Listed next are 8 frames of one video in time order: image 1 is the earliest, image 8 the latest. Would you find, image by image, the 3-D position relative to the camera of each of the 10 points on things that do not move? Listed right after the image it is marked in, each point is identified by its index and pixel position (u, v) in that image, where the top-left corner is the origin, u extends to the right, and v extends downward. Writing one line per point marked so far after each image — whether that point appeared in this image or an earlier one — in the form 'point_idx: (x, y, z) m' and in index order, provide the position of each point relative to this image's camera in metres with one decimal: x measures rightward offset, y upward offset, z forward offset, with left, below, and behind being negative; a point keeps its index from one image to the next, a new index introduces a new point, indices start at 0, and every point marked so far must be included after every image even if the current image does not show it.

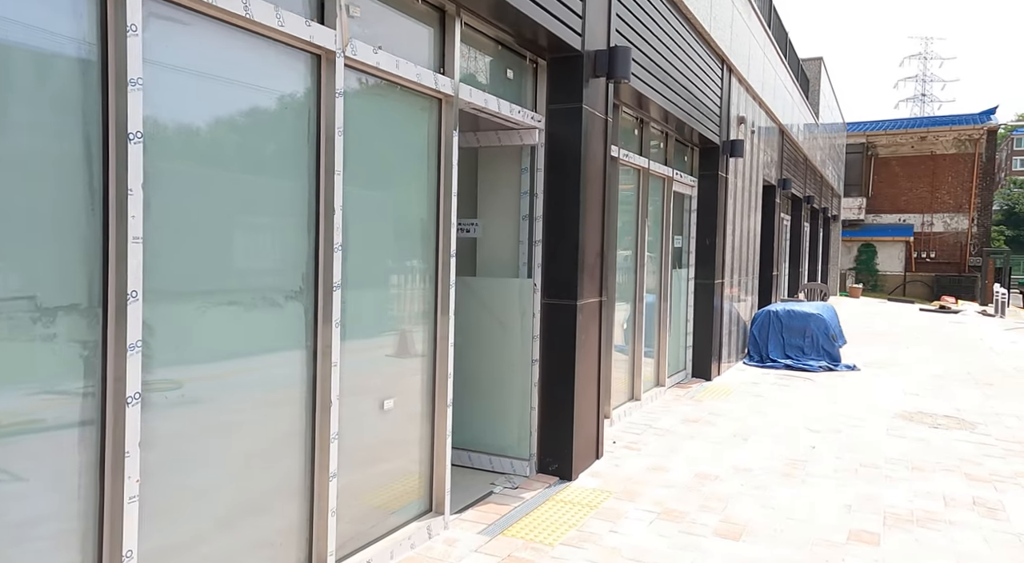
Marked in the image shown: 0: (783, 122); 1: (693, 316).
0: (+4.8, +2.8, +14.5) m
1: (+2.0, -0.4, +9.3) m
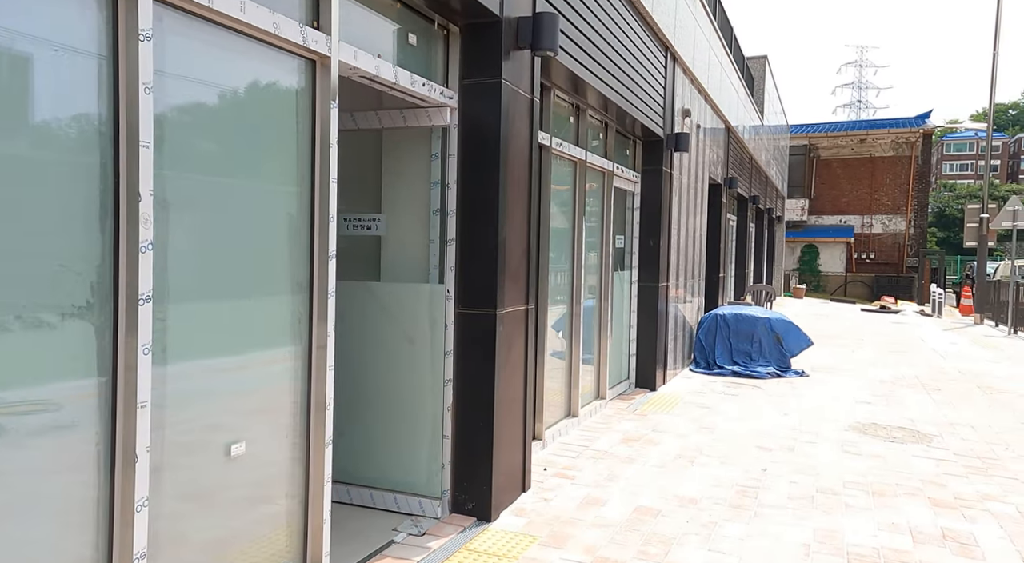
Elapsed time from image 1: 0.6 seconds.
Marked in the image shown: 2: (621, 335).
0: (+3.7, +2.8, +14.1) m
1: (+1.3, -0.4, +8.7) m
2: (+1.1, -0.5, +8.4) m
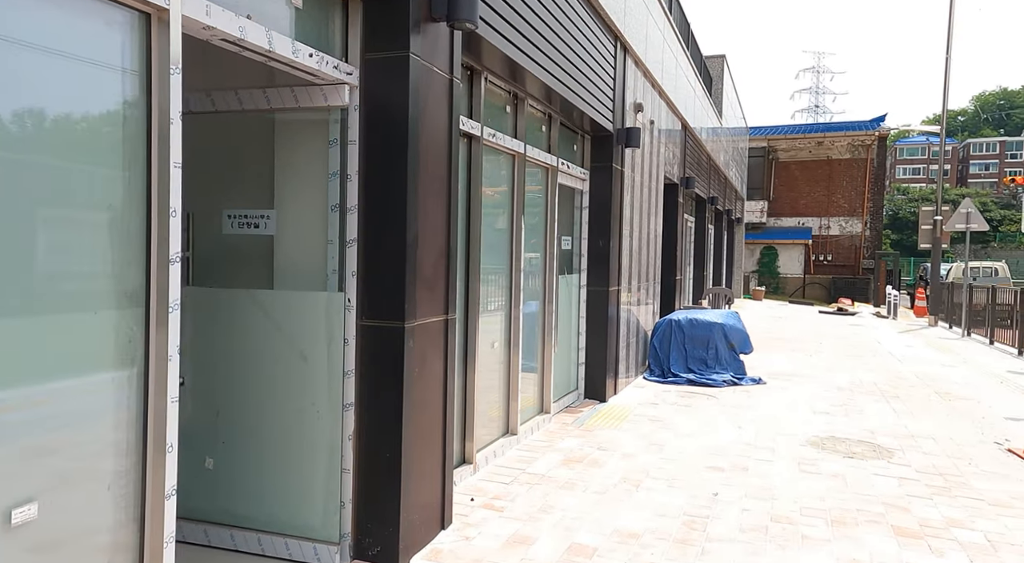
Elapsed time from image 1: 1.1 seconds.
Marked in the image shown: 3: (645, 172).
0: (+2.9, +2.7, +13.6) m
1: (+0.7, -0.5, +8.2) m
2: (+0.5, -0.6, +7.9) m
3: (+1.6, +1.3, +10.0) m
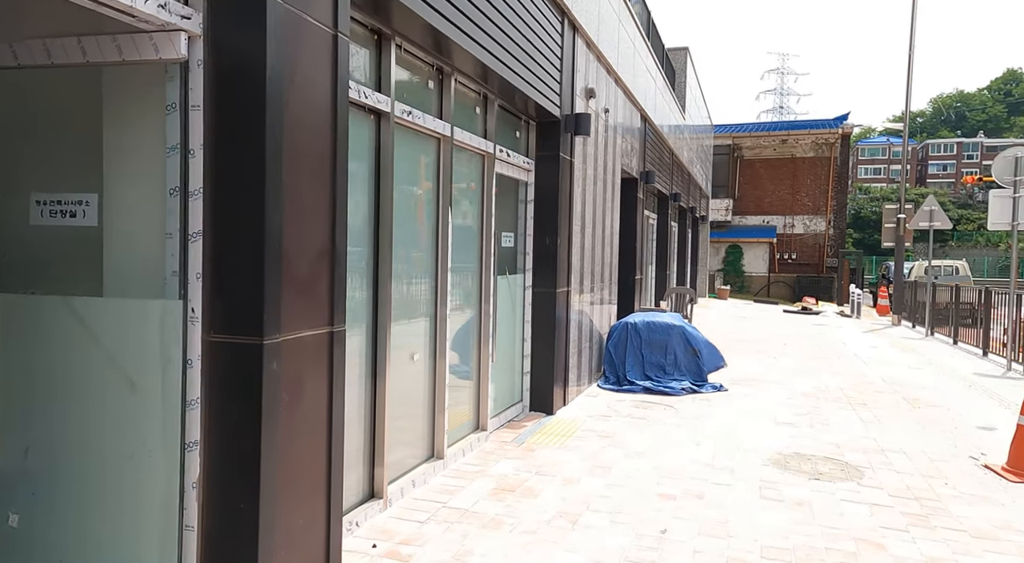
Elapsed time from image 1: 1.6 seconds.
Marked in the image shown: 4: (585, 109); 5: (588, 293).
0: (+2.1, +2.7, +13.0) m
1: (+0.2, -0.5, +7.5) m
2: (0.0, -0.6, +7.2) m
3: (+1.0, +1.3, +9.3) m
4: (+0.7, +1.7, +8.2) m
5: (+0.8, -0.1, +9.0) m
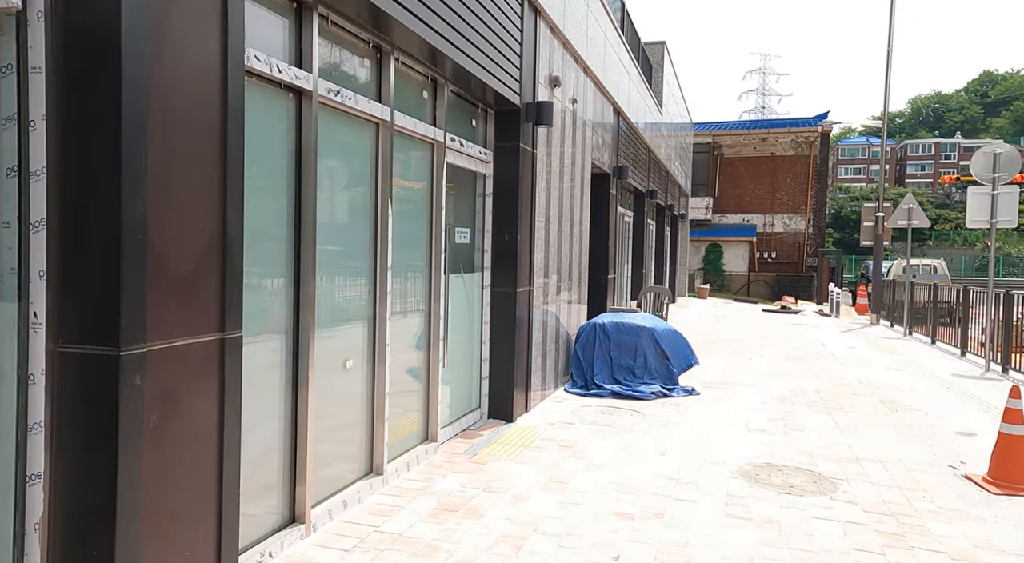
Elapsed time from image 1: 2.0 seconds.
0: (+1.6, +2.7, +12.6) m
1: (-0.2, -0.5, +7.0) m
2: (-0.4, -0.6, +6.8) m
3: (+0.6, +1.3, +8.9) m
4: (+0.3, +1.7, +7.7) m
5: (+0.4, -0.1, +8.6) m
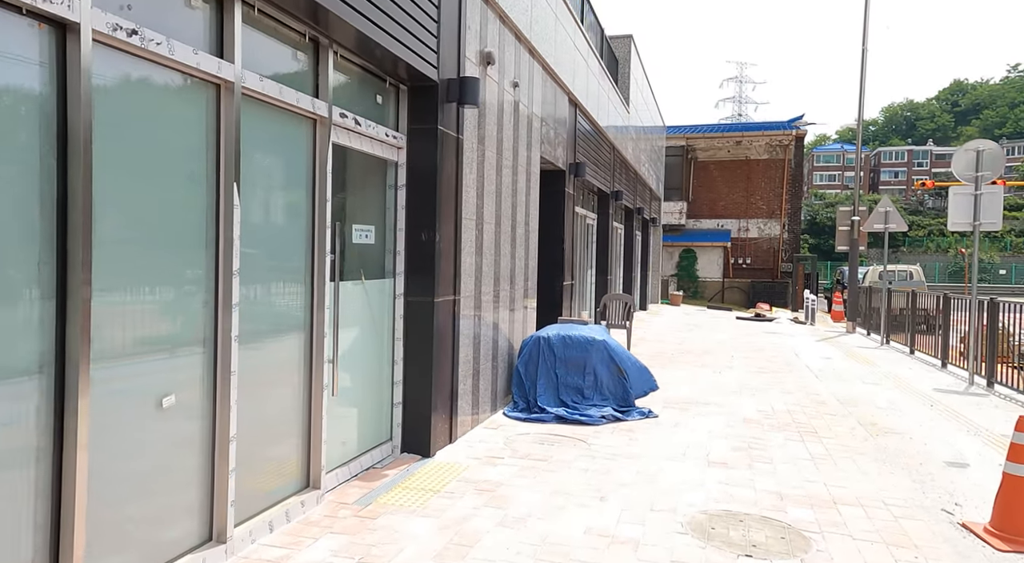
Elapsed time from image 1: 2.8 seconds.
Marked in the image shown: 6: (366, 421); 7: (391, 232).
0: (+0.9, +2.6, +11.6) m
1: (-0.8, -0.5, +5.9) m
2: (-1.0, -0.6, +5.7) m
3: (0.0, +1.3, +7.8) m
4: (-0.3, +1.7, +6.7) m
5: (-0.2, -0.2, +7.5) m
6: (-1.0, -0.9, +5.6) m
7: (-0.8, +0.4, +5.9) m
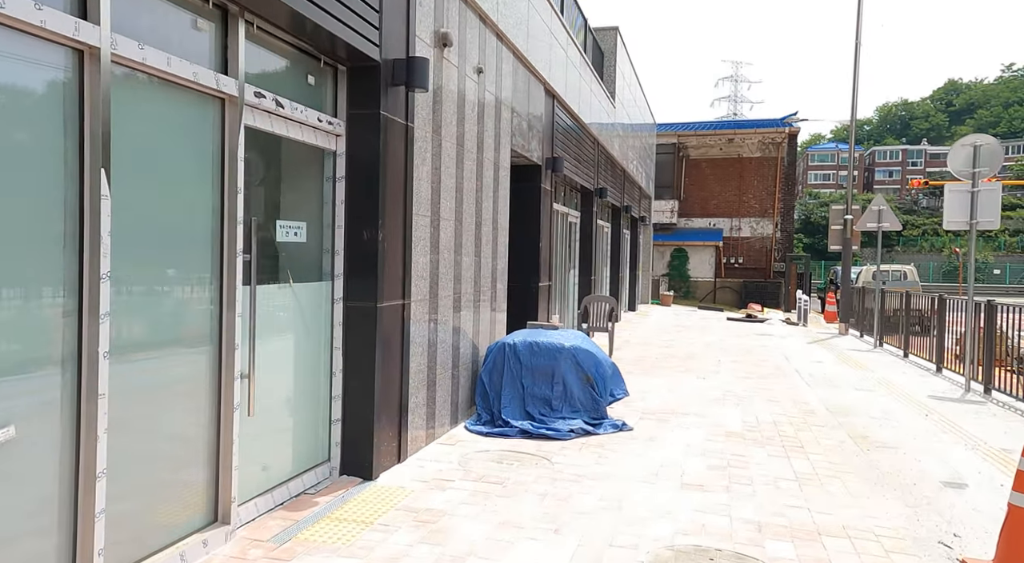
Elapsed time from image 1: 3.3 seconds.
0: (+0.6, +2.6, +11.0) m
1: (-1.1, -0.5, +5.3) m
2: (-1.3, -0.6, +5.1) m
3: (-0.4, +1.2, +7.2) m
4: (-0.6, +1.6, +6.1) m
5: (-0.5, -0.2, +6.9) m
6: (-1.3, -1.0, +5.0) m
7: (-1.2, +0.3, +5.3) m
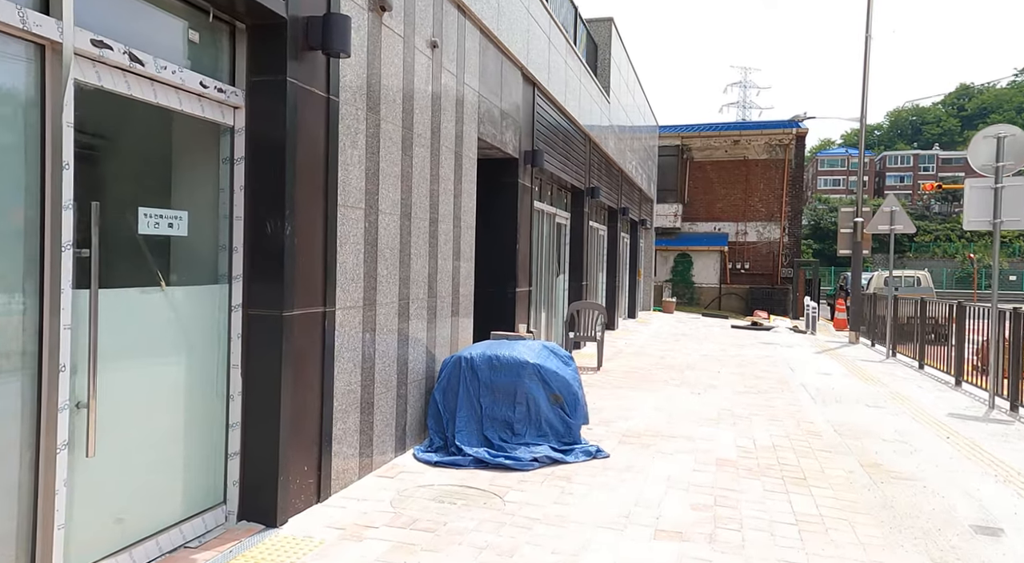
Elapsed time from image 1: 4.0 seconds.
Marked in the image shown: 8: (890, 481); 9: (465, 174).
0: (+0.3, +2.6, +10.1) m
1: (-1.4, -0.6, +4.4) m
2: (-1.6, -0.7, +4.1) m
3: (-0.7, +1.2, +6.3) m
4: (-0.9, +1.6, +5.2) m
5: (-0.8, -0.2, +6.0) m
6: (-1.6, -1.0, +4.1) m
7: (-1.5, +0.3, +4.3) m
8: (+2.8, -1.5, +6.0) m
9: (-0.4, +1.0, +7.5) m
